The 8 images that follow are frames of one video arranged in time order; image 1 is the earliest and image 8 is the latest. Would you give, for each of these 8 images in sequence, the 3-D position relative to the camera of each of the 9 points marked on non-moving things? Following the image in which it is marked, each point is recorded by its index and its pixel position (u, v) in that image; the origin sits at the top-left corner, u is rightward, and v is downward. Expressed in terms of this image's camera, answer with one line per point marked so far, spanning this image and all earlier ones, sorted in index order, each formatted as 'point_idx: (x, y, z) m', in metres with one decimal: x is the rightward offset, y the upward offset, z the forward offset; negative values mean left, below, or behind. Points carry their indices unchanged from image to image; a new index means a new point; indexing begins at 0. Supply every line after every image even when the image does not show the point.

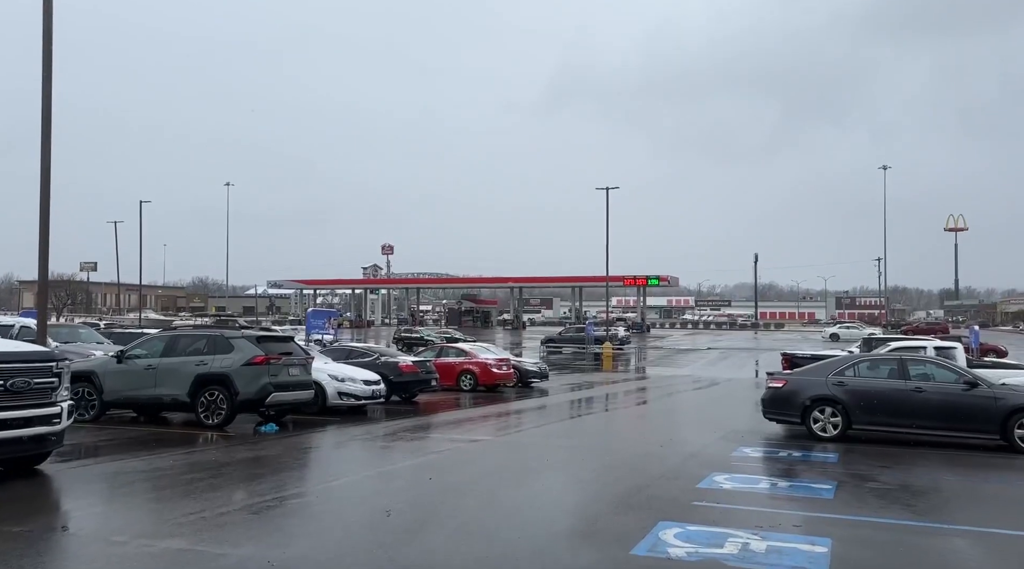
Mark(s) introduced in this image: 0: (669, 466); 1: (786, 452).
0: (+1.8, -2.1, +10.1) m
1: (+3.8, -2.3, +12.4) m
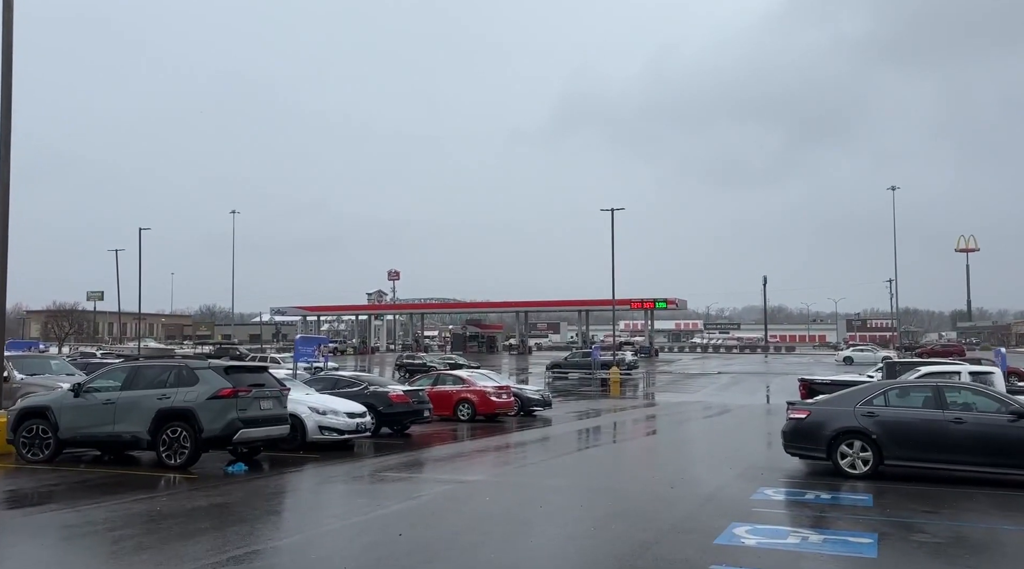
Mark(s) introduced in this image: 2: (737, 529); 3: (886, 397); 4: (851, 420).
0: (+1.7, -2.3, +8.8) m
1: (+3.7, -2.6, +11.0) m
2: (+2.0, -2.2, +8.0) m
3: (+5.4, -1.6, +12.8) m
4: (+4.9, -1.9, +12.8) m
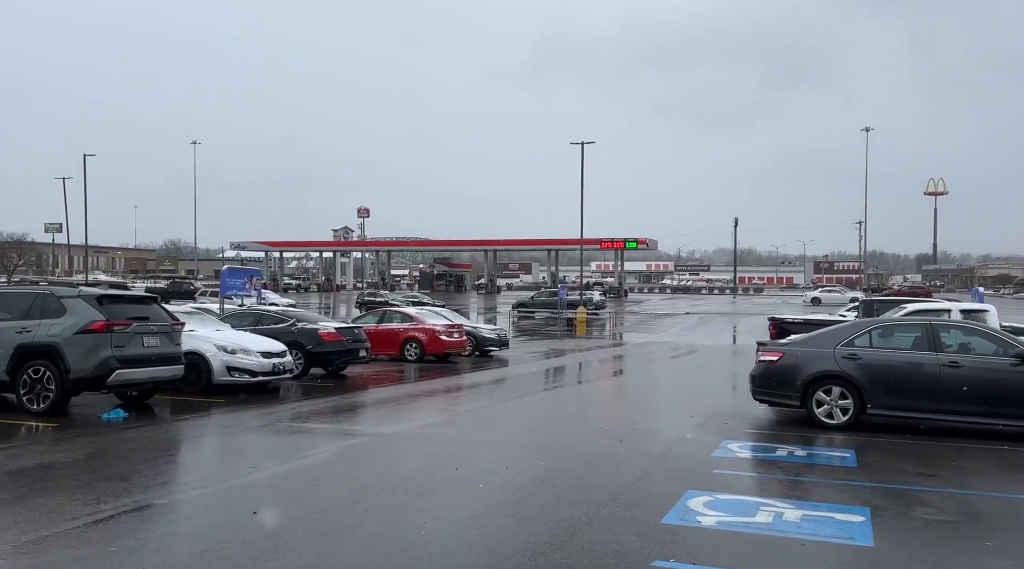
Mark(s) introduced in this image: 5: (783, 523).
0: (+0.9, -1.6, +7.1) m
1: (+2.9, -1.7, +9.4) m
2: (+1.3, -1.6, +6.3) m
3: (+4.5, -0.7, +11.1) m
4: (+4.0, -1.0, +11.2) m
5: (+1.8, -1.6, +6.0) m
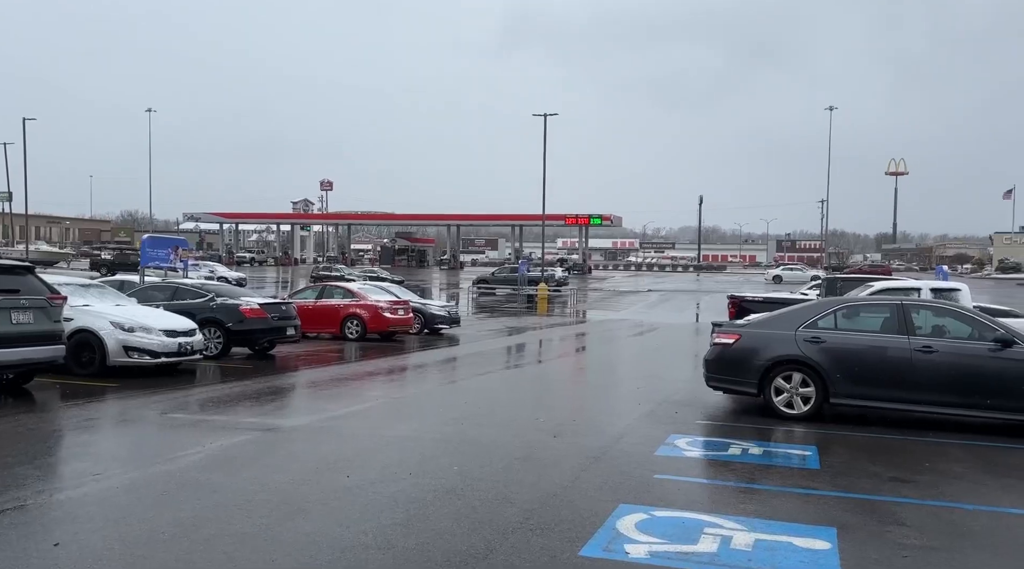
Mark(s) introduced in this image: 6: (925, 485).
0: (+0.2, -1.4, +5.9) m
1: (+2.1, -1.5, +8.3) m
2: (+0.6, -1.4, +5.1) m
3: (+3.7, -0.4, +10.1) m
4: (+3.2, -0.7, +10.1) m
5: (+1.2, -1.5, +4.8) m
6: (+3.2, -1.6, +6.9) m
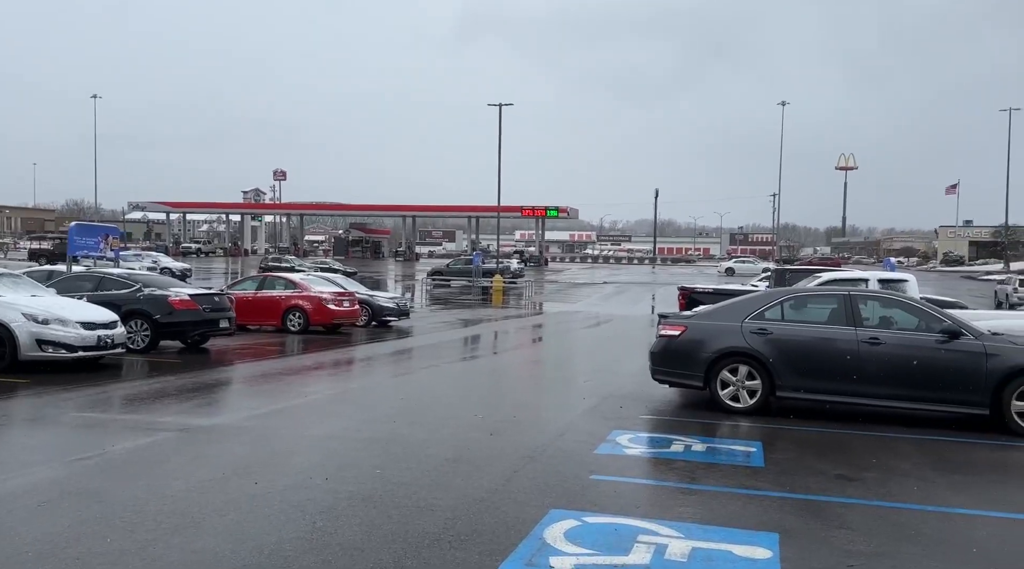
0: (-0.2, -1.3, +5.4) m
1: (+1.5, -1.4, +7.9) m
2: (+0.2, -1.3, +4.7) m
3: (+3.0, -0.3, +9.8) m
4: (+2.5, -0.6, +9.8) m
5: (+0.8, -1.4, +4.4) m
6: (+2.7, -1.5, +6.6) m
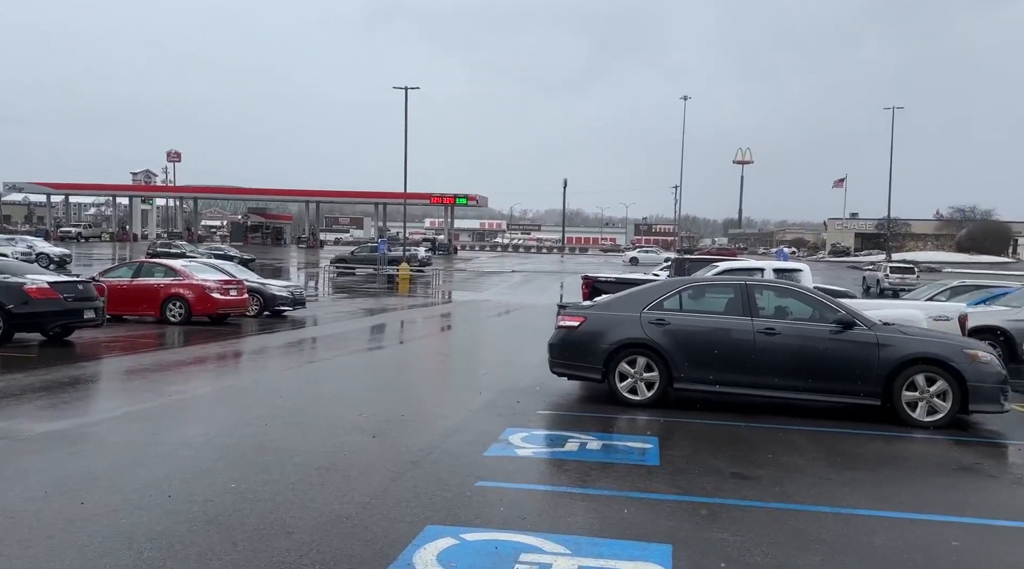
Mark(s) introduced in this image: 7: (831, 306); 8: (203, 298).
0: (-0.9, -1.2, +4.9) m
1: (+0.6, -1.3, +7.6) m
2: (-0.4, -1.3, +4.2) m
3: (+1.8, -0.2, +9.5) m
4: (+1.3, -0.5, +9.5) m
5: (+0.2, -1.3, +4.0) m
6: (+1.8, -1.4, +6.4) m
7: (+3.3, -0.2, +9.1) m
8: (-6.4, -0.3, +18.2) m
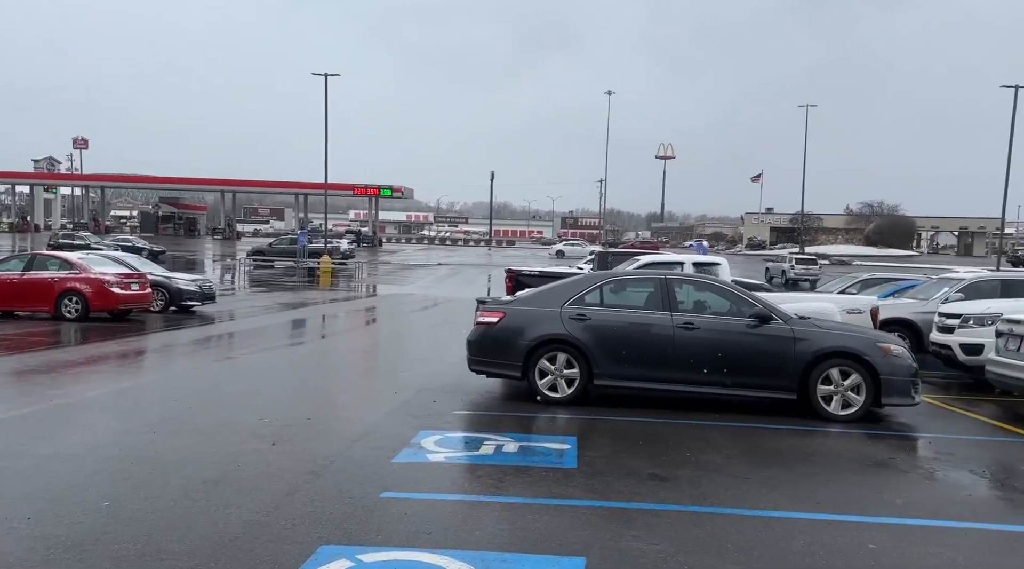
0: (-1.4, -1.2, +4.5) m
1: (-0.2, -1.3, +7.3) m
2: (-0.9, -1.3, +3.9) m
3: (+0.9, -0.1, +9.3) m
4: (+0.4, -0.4, +9.2) m
5: (-0.2, -1.3, +3.7) m
6: (+1.2, -1.4, +6.2) m
7: (+2.4, -0.2, +9.1) m
8: (-8.0, -0.2, +17.3) m
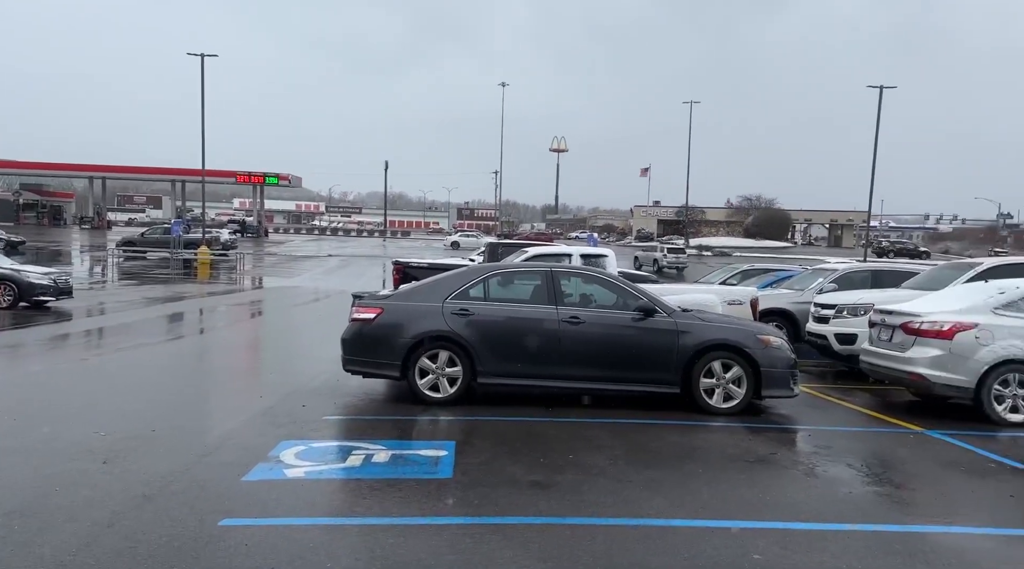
0: (-2.0, -1.2, +3.9) m
1: (-1.1, -1.3, +6.8) m
2: (-1.4, -1.3, +3.3) m
3: (-0.3, -0.1, +8.9) m
4: (-0.8, -0.4, +8.8) m
5: (-0.8, -1.4, +3.2) m
6: (+0.4, -1.4, +5.9) m
7: (+1.2, -0.1, +8.9) m
8: (-10.1, -0.1, +15.7) m
